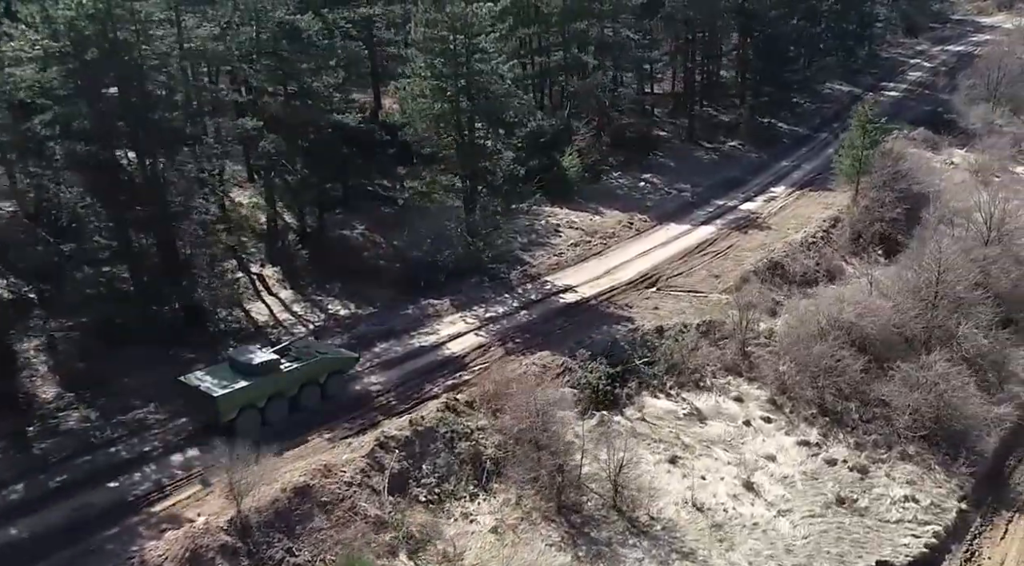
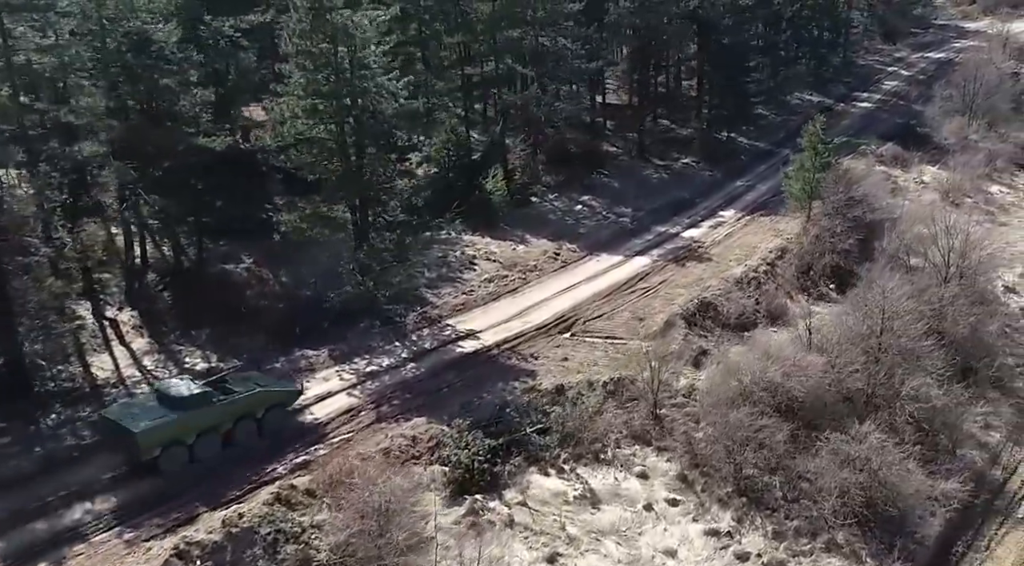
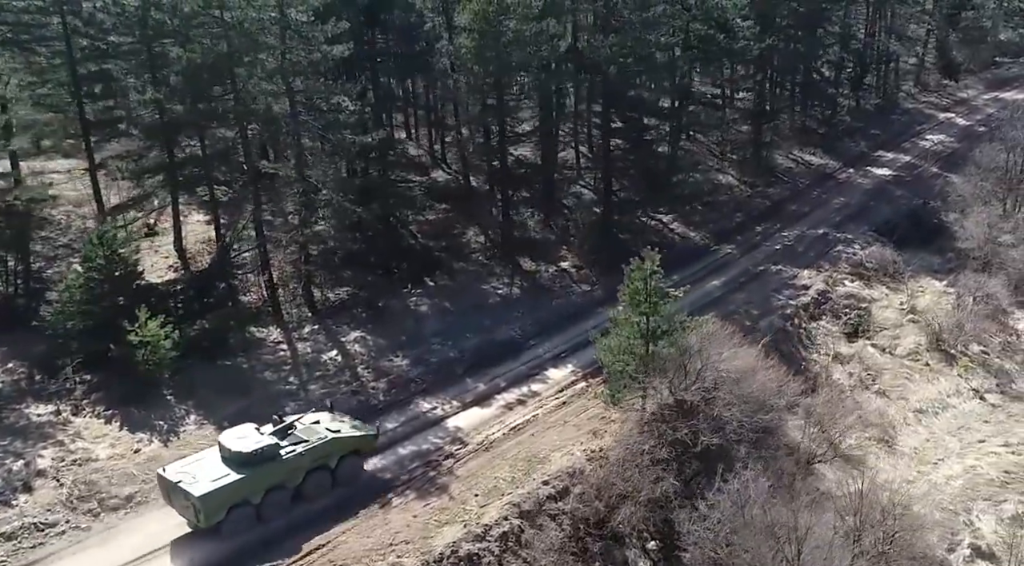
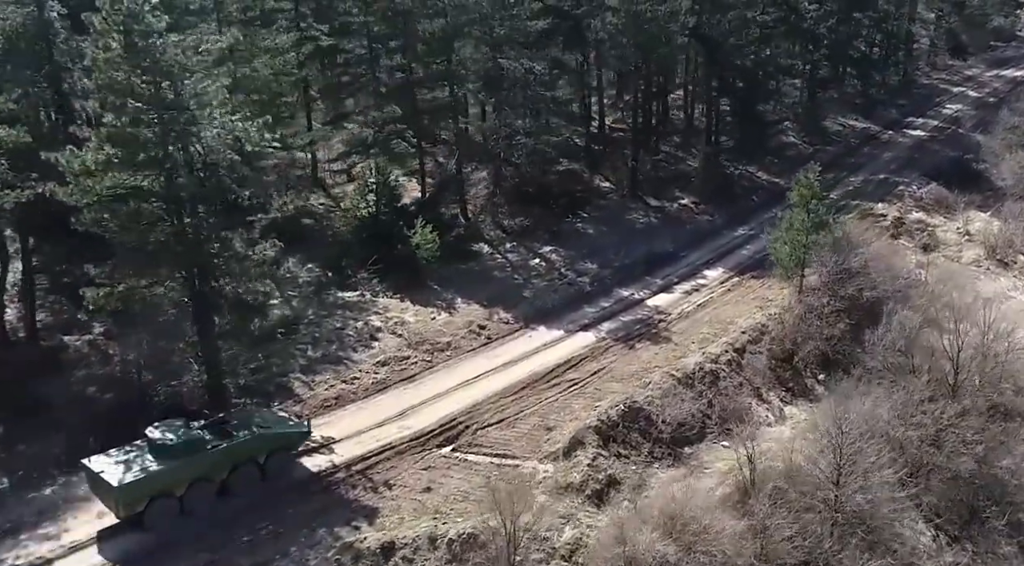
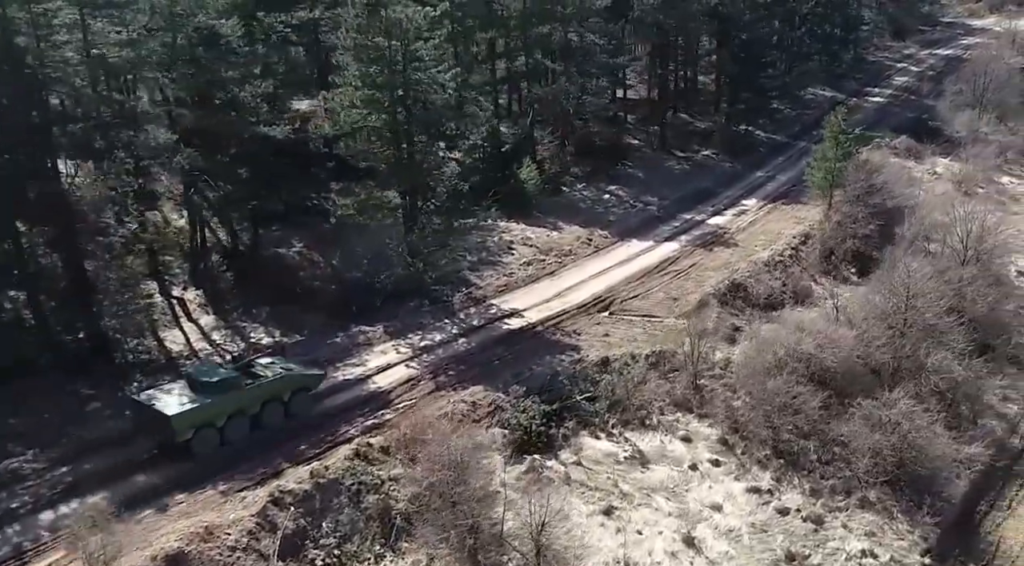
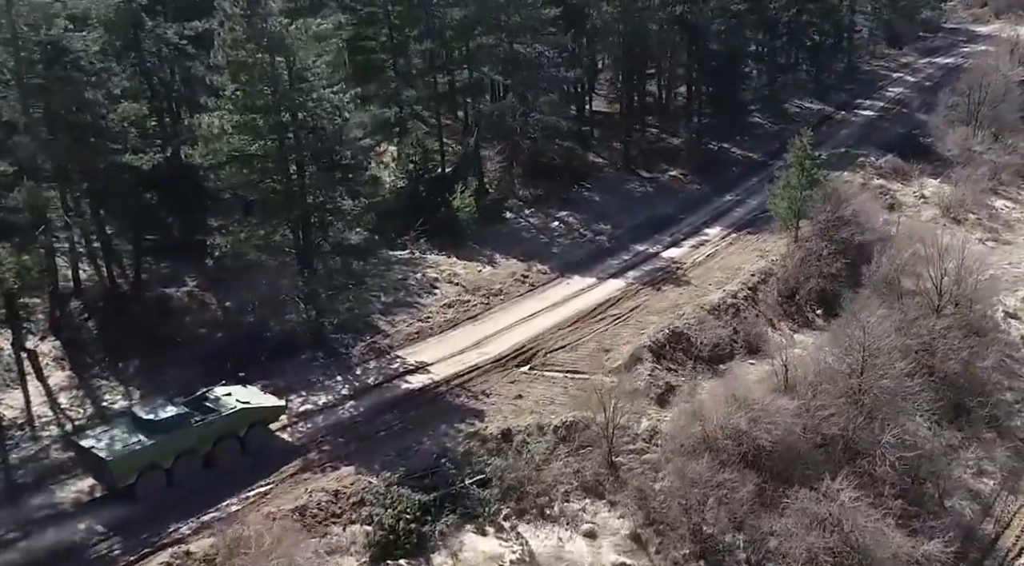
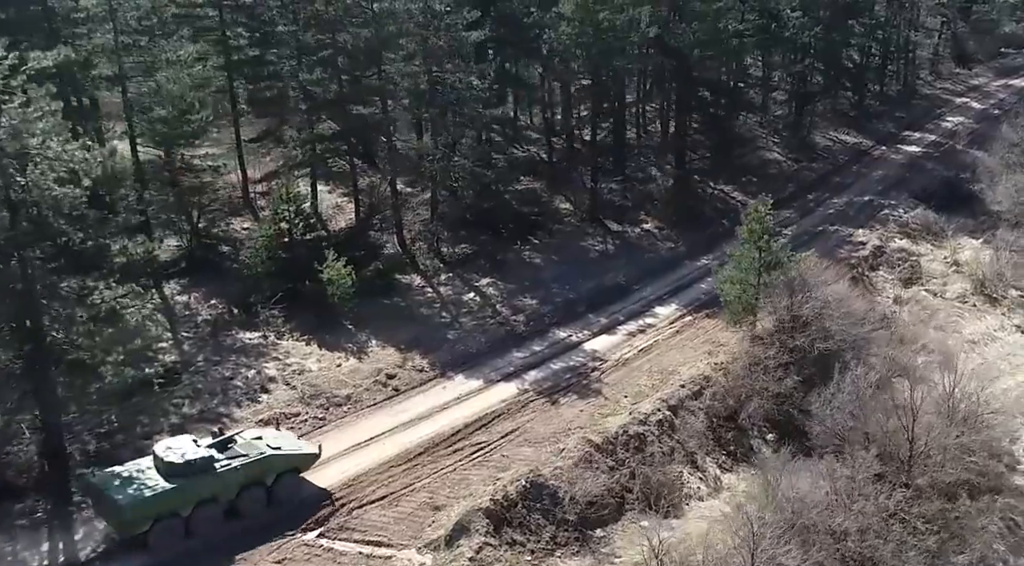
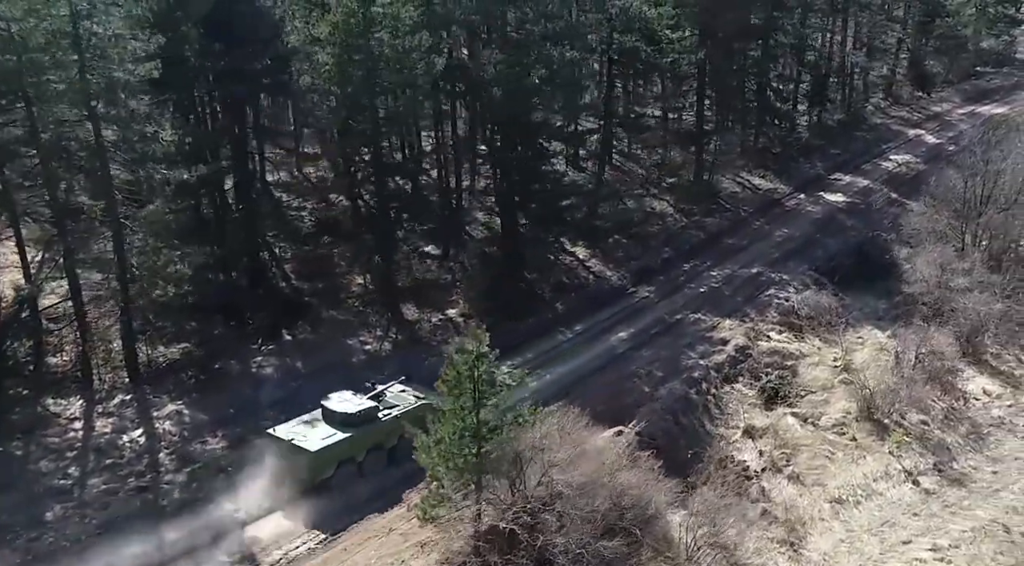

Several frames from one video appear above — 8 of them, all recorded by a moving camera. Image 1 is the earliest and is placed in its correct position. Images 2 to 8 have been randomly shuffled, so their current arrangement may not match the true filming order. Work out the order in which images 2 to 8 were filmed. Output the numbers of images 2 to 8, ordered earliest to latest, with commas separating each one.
5, 2, 6, 4, 7, 3, 8
